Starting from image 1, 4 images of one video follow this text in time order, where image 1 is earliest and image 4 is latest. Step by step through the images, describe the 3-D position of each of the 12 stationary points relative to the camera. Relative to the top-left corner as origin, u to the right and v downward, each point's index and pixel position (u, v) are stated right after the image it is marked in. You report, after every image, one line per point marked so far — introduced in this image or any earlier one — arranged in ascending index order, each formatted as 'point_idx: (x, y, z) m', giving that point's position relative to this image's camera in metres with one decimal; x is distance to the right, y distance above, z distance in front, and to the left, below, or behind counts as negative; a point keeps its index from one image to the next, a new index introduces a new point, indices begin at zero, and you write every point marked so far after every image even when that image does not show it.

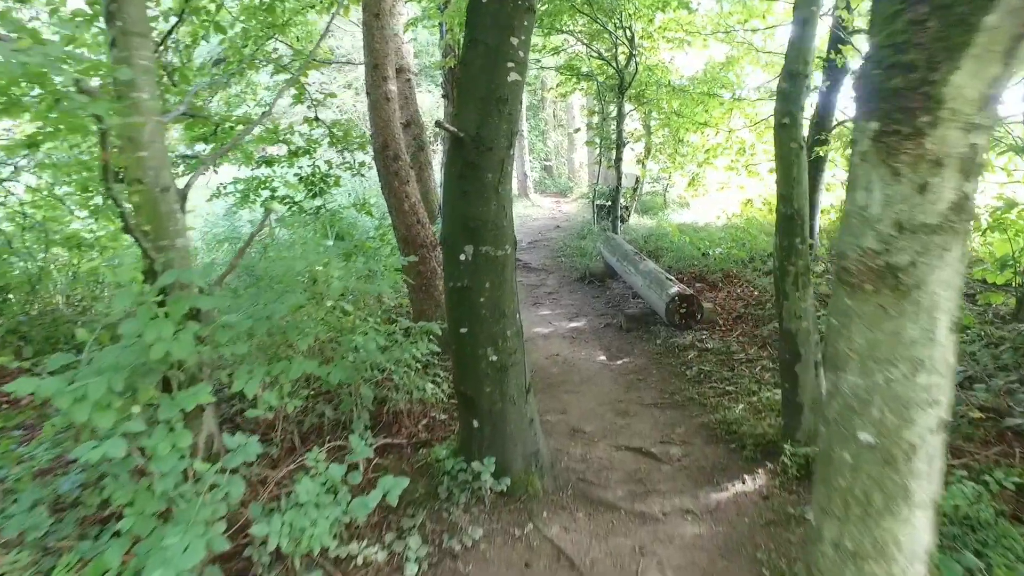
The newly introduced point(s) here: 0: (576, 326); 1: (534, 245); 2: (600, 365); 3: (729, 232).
0: (+0.6, -0.3, +6.4) m
1: (+0.3, +0.6, +10.8) m
2: (+0.6, -0.6, +5.3) m
3: (+3.1, +0.8, +10.1) m
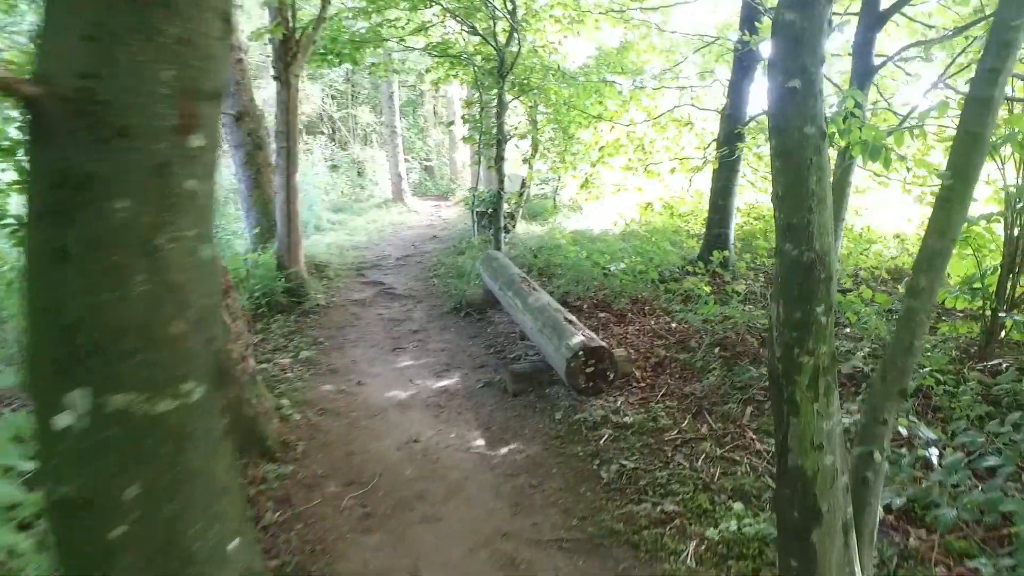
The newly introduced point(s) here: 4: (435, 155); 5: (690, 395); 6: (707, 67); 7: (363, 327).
0: (-0.4, -0.6, +4.7) m
1: (-1.3, +0.3, +9.0) m
2: (-0.2, -0.9, +3.6) m
3: (+1.4, +0.6, +8.8) m
4: (-2.1, +3.6, +19.6) m
5: (+1.0, -0.6, +4.1) m
6: (+2.4, +2.7, +8.6) m
7: (-1.3, -0.4, +6.2) m
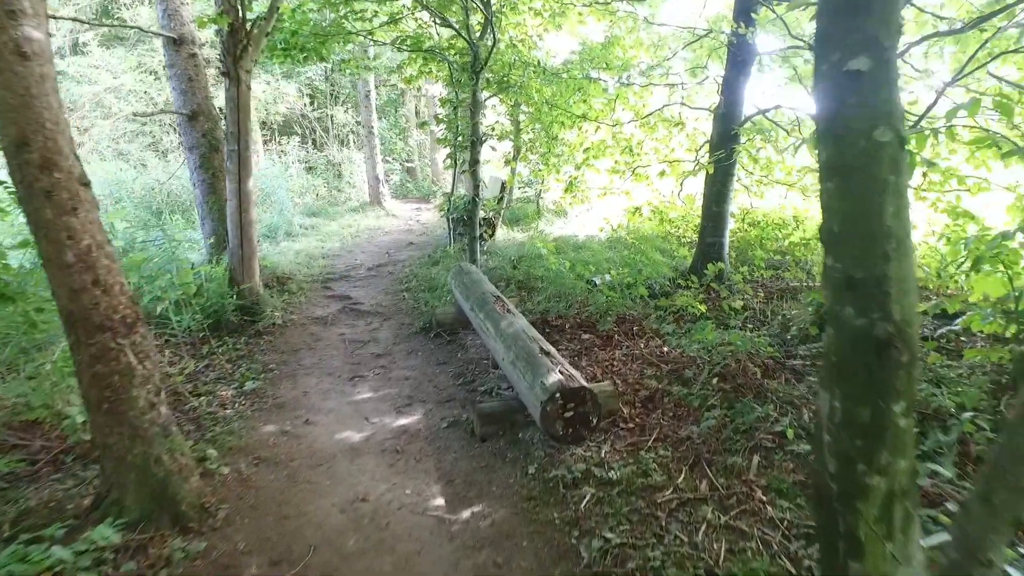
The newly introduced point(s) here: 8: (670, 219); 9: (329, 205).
0: (-0.6, -0.8, +4.1) m
1: (-1.6, +0.2, +8.4) m
2: (-0.3, -1.0, +3.0) m
3: (+1.2, +0.4, +8.2) m
4: (-2.6, +3.5, +19.0) m
5: (+0.9, -0.8, +3.5) m
6: (+2.1, +2.5, +8.1) m
7: (-1.5, -0.5, +5.6) m
8: (+1.9, +0.9, +8.8) m
9: (-3.9, +1.7, +15.0) m
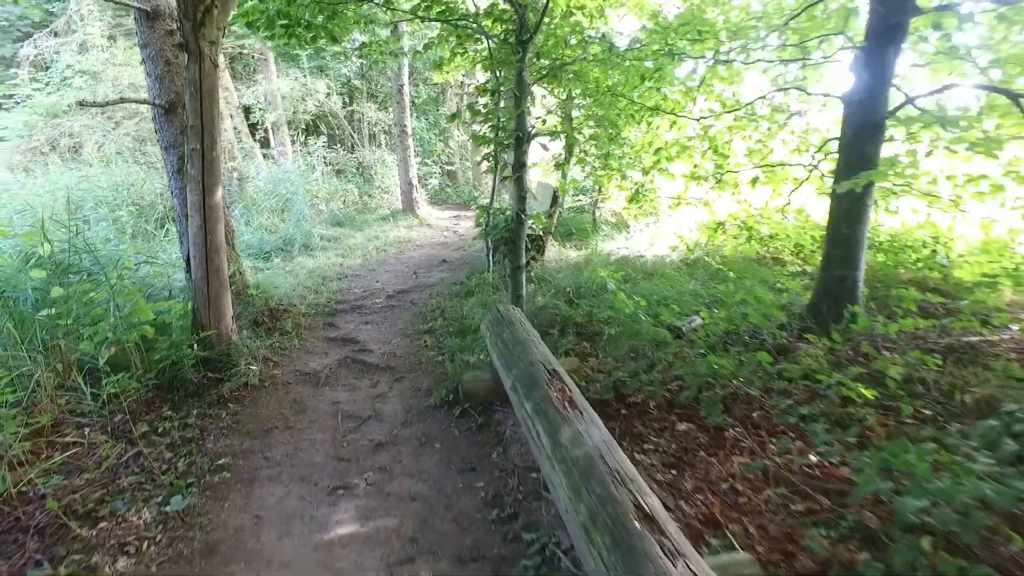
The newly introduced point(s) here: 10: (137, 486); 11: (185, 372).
0: (-0.4, -1.1, +2.4) m
1: (-1.1, -0.1, +6.8) m
2: (-0.2, -1.3, +1.3) m
3: (+1.7, +0.1, +6.4) m
4: (-1.4, +3.1, +17.4) m
5: (+1.1, -1.1, +1.8) m
6: (+2.6, +2.2, +6.2) m
7: (-1.2, -0.8, +4.0) m
8: (+2.5, +0.5, +7.0) m
9: (-2.9, +1.4, +13.5) m
10: (-1.8, -0.9, +3.4) m
11: (-2.1, -0.5, +4.5) m
